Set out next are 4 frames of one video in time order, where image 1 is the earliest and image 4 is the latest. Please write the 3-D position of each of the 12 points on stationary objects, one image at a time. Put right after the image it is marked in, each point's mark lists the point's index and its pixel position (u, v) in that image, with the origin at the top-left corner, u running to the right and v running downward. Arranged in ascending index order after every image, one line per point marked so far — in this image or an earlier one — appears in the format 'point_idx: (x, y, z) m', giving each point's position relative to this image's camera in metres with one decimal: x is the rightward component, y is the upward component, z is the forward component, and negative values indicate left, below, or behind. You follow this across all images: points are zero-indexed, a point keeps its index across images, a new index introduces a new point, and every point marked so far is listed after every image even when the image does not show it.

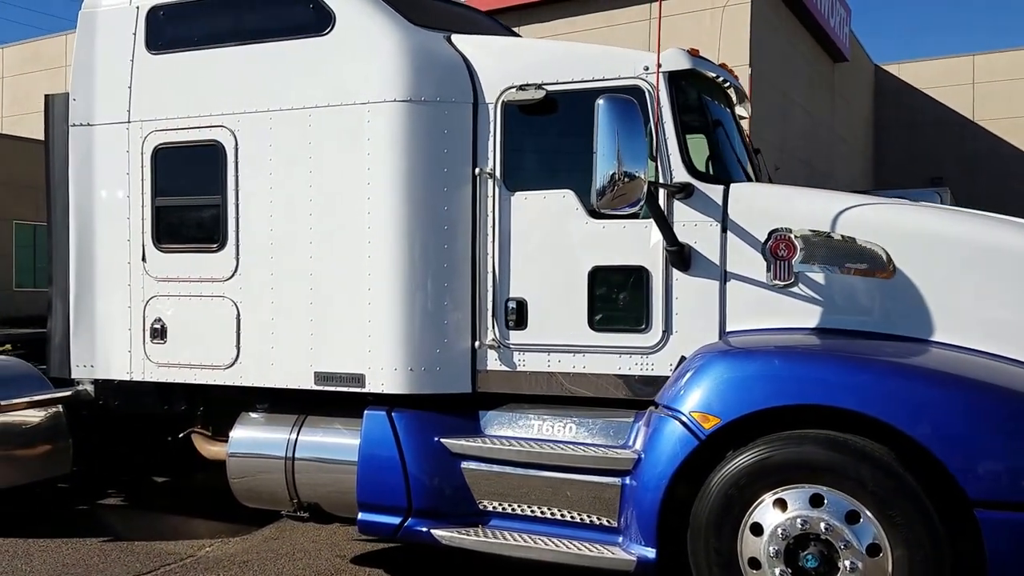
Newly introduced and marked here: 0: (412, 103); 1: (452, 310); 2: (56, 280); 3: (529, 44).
0: (-0.7, +1.4, +3.8) m
1: (-0.4, -0.2, +3.8) m
2: (-4.1, +0.1, +4.6) m
3: (+0.1, +1.8, +3.9) m
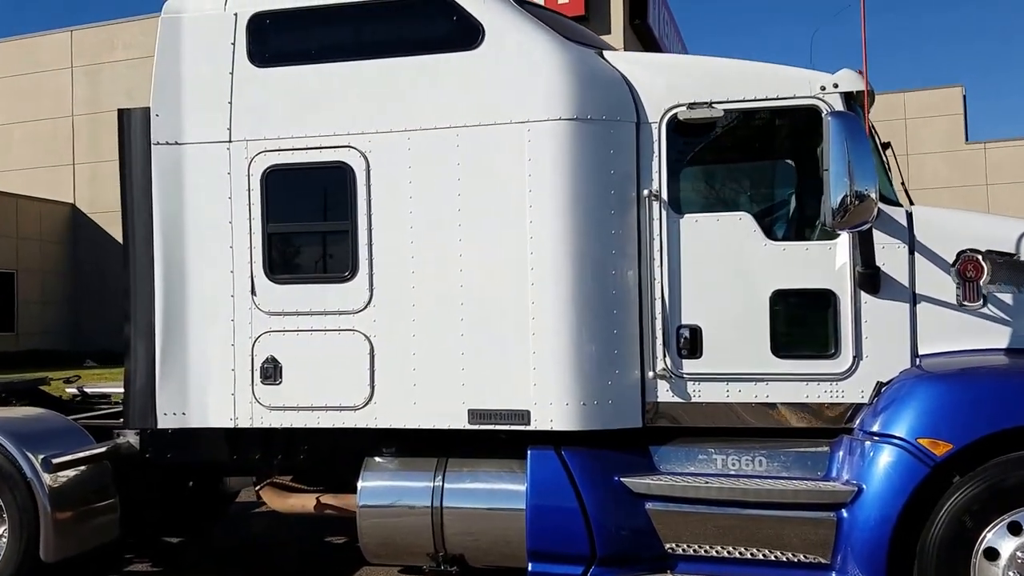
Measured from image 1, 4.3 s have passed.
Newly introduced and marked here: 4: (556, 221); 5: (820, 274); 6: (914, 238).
0: (+0.5, +1.2, +3.6) m
1: (+0.8, -0.4, +3.6) m
2: (-2.9, -0.2, +4.1) m
3: (+1.3, +1.6, +3.8) m
4: (+0.3, +0.5, +3.6) m
5: (+2.1, +0.1, +3.5) m
6: (+2.7, +0.3, +3.5) m
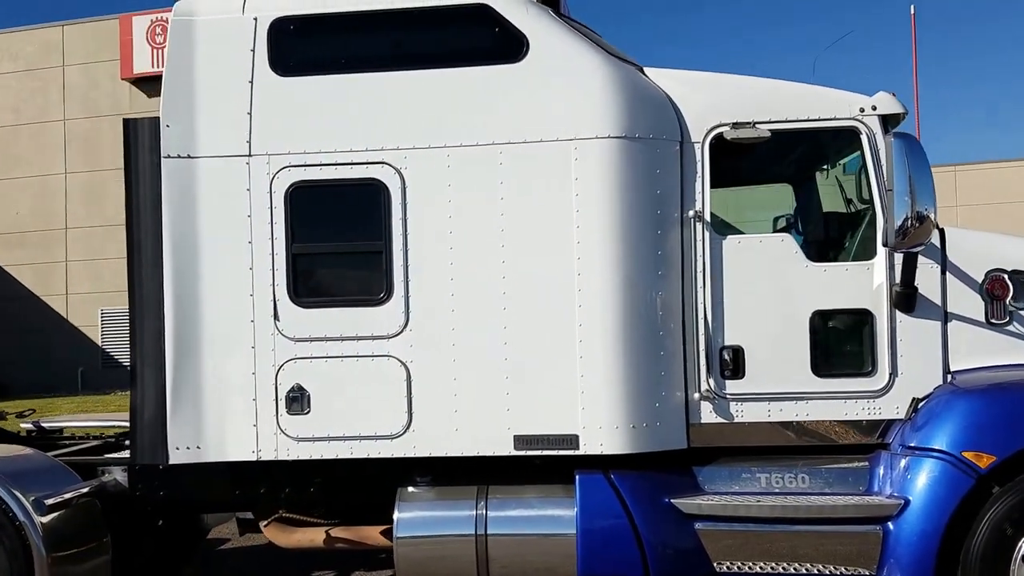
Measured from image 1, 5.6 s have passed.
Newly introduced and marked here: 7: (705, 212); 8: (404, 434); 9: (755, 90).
0: (+0.8, +1.0, +3.6) m
1: (+1.1, -0.5, +3.6) m
2: (-2.7, -0.4, +3.7) m
3: (+1.6, +1.5, +3.8) m
4: (+0.6, +0.3, +3.5) m
5: (+2.4, 0.0, +3.6) m
6: (+3.0, +0.2, +3.6) m
7: (+1.4, +0.5, +3.7) m
8: (-0.7, -1.0, +3.6) m
9: (+1.8, +1.4, +3.8) m
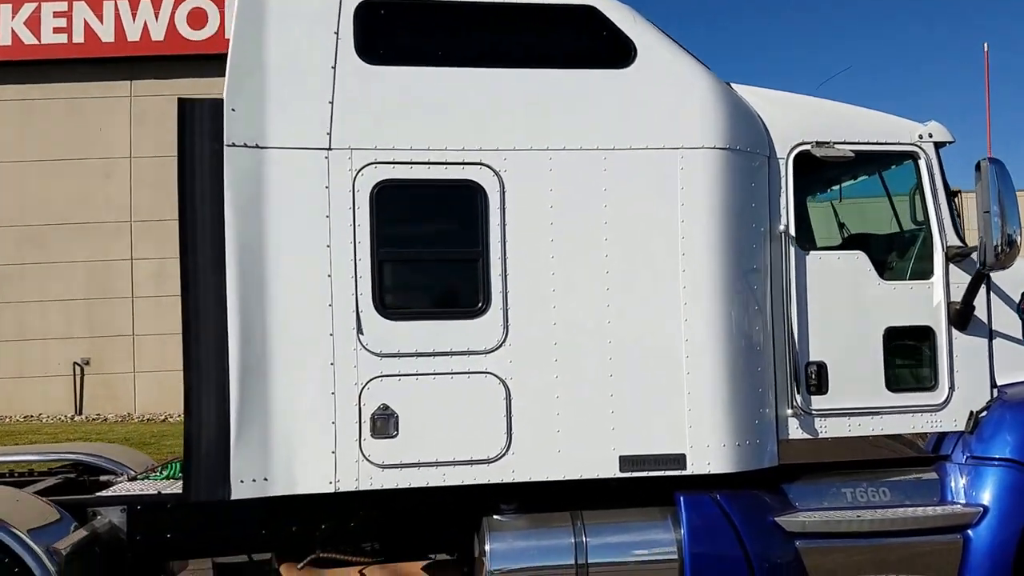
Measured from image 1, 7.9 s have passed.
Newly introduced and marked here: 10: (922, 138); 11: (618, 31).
0: (+1.5, +0.9, +3.6) m
1: (+1.7, -0.6, +3.6) m
2: (-2.0, -0.4, +3.2) m
3: (+2.2, +1.3, +4.0) m
4: (+1.3, +0.2, +3.5) m
5: (+3.0, -0.2, +3.9) m
6: (+3.7, 0.0, +4.0) m
7: (+2.0, +0.4, +3.8) m
8: (-0.1, -1.1, +3.3) m
9: (+2.4, +1.3, +4.0) m
10: (+3.2, +1.1, +4.1) m
11: (+0.7, +1.8, +3.6) m
